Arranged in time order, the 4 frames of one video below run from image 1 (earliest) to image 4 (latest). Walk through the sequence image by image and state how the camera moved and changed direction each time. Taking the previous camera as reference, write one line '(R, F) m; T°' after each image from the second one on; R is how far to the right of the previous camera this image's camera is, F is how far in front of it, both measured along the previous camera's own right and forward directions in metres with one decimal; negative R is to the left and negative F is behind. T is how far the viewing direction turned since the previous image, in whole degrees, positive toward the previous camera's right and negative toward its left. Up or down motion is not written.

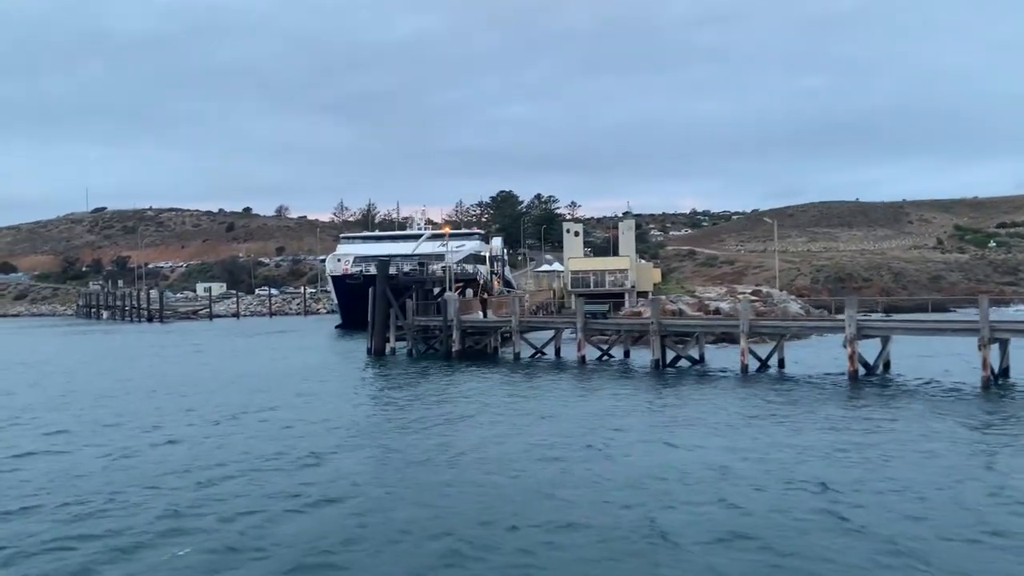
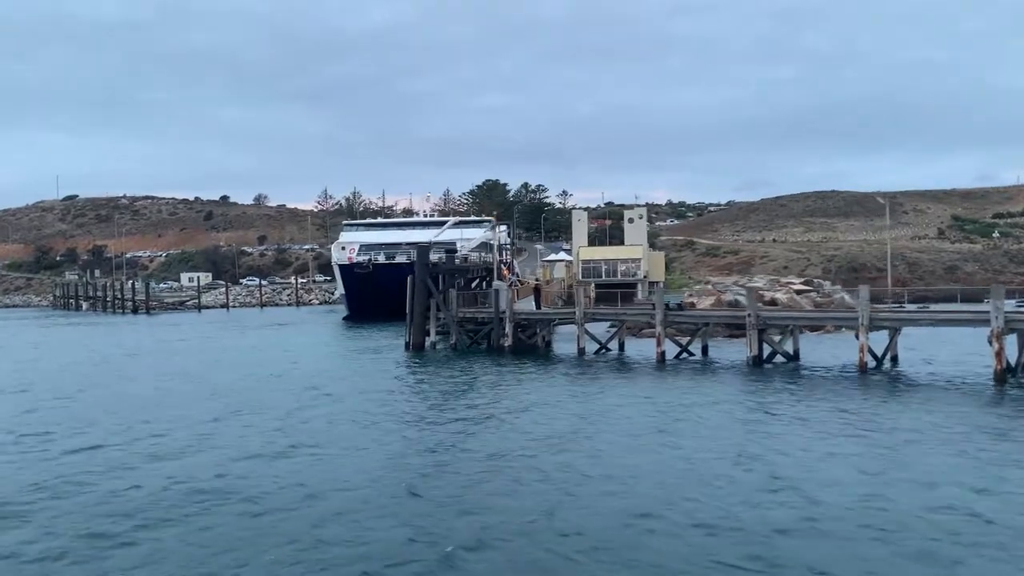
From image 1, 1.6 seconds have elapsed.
(-2.7, +2.8) m; +2°
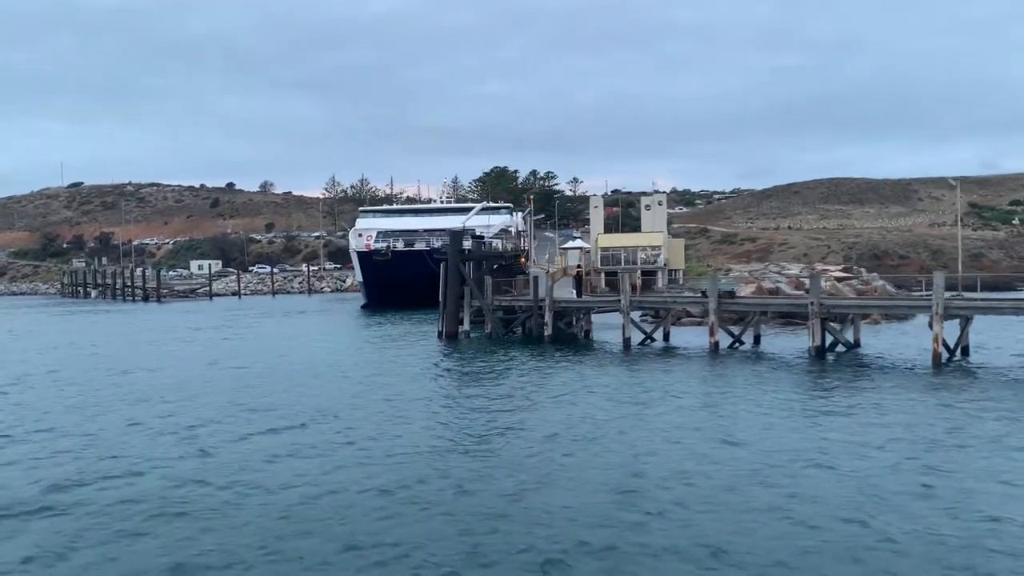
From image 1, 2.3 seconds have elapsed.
(-1.1, +1.1) m; 0°
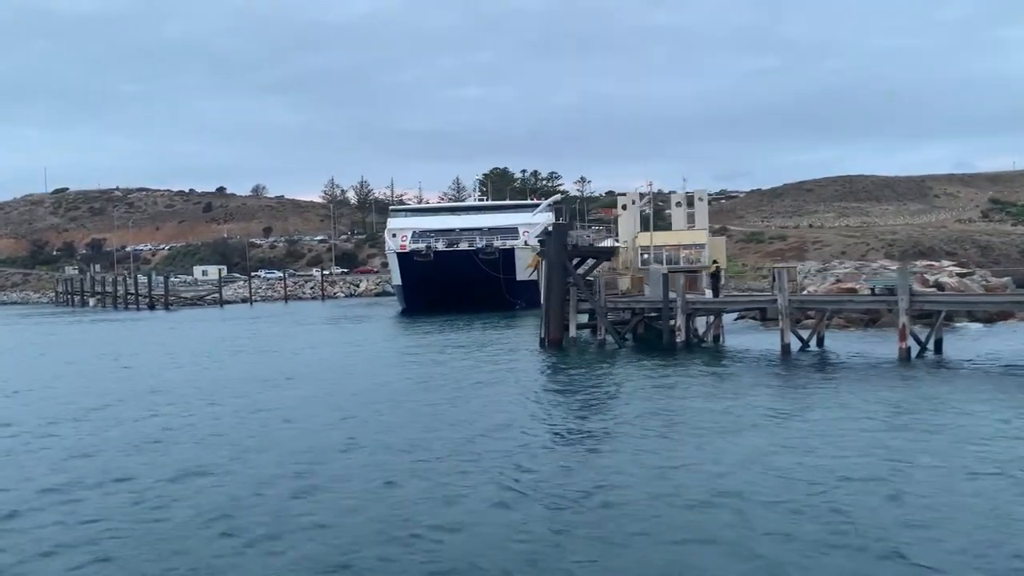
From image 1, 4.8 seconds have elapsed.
(-3.7, +3.6) m; +1°
